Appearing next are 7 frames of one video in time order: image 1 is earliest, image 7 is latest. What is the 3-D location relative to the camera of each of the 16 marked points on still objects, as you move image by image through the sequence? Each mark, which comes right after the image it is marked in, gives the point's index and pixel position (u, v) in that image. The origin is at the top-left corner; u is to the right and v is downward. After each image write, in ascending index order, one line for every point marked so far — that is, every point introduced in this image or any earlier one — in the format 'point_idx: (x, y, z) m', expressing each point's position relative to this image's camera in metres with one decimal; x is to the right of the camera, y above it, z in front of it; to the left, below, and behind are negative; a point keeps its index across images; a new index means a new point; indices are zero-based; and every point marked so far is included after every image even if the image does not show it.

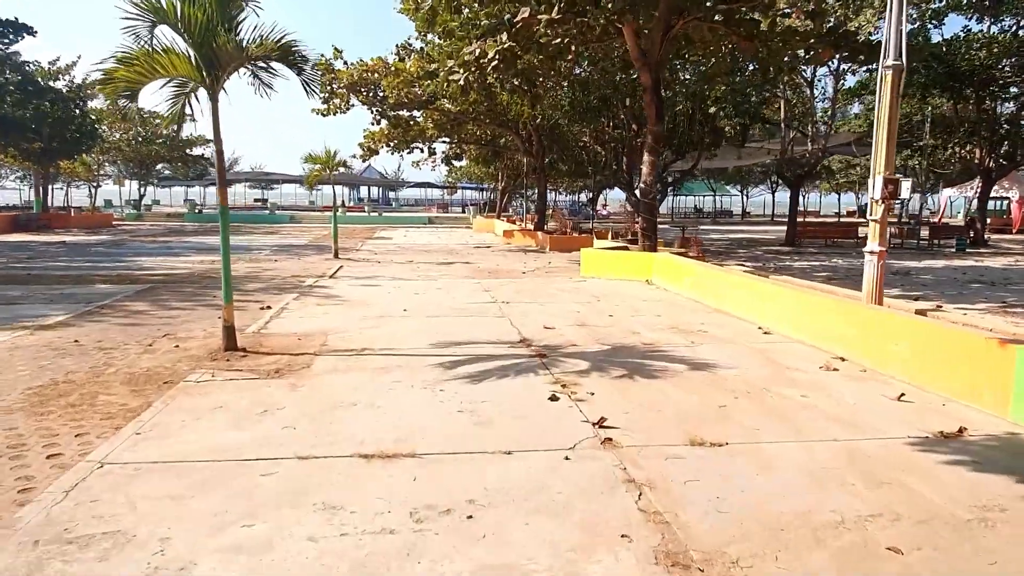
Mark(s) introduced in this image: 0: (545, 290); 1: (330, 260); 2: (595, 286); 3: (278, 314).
0: (+0.5, -0.1, +11.7) m
1: (-4.5, +0.7, +18.8) m
2: (+1.3, 0.0, +12.4) m
3: (-2.8, -0.3, +9.2) m
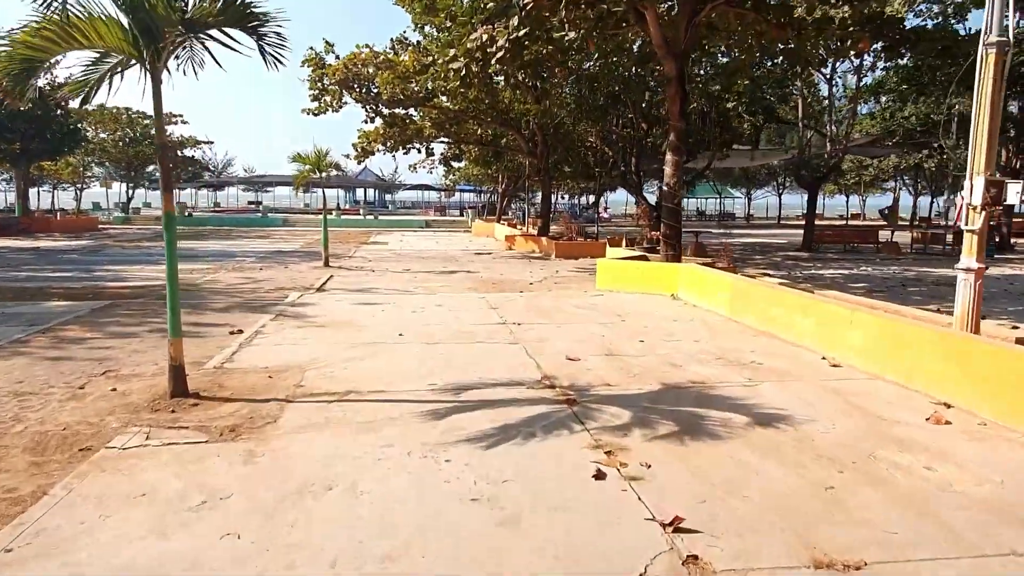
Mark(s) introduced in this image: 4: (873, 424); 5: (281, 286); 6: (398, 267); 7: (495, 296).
0: (+0.6, -0.3, +10.3) m
1: (-4.4, +0.4, +17.4) m
2: (+1.5, -0.2, +11.0) m
3: (-2.7, -0.5, +7.8) m
4: (+2.4, -0.9, +5.1) m
5: (-4.2, 0.0, +14.0) m
6: (-2.7, +0.5, +18.3) m
7: (-0.3, -0.1, +11.9) m
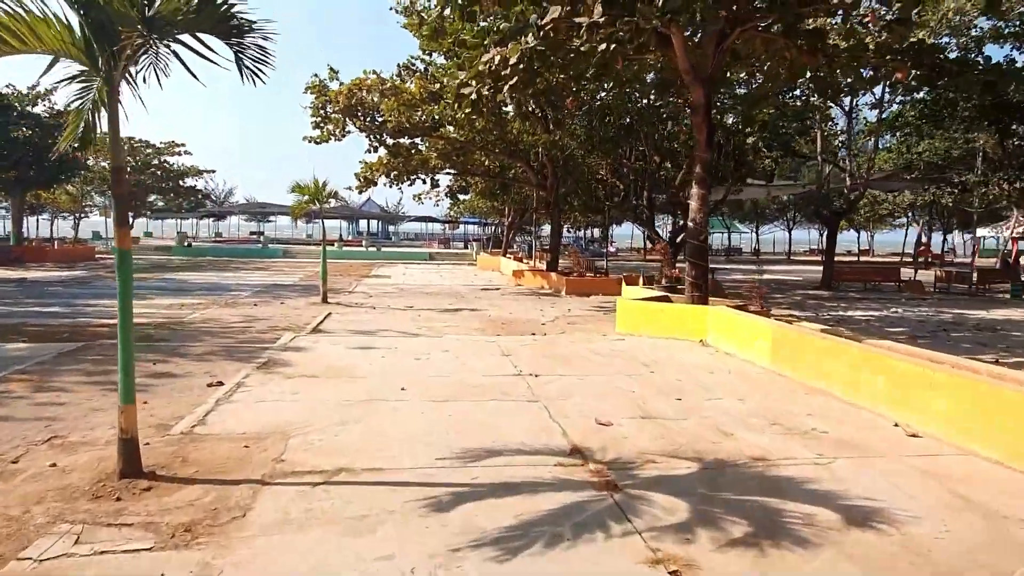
0: (+0.8, -0.8, +9.3) m
1: (-4.2, -0.4, +16.4) m
2: (+1.6, -0.8, +10.0) m
3: (-2.5, -1.0, +6.8) m
4: (+2.6, -1.3, +4.1) m
5: (-4.0, -0.6, +13.0) m
6: (-2.5, -0.4, +17.3) m
7: (-0.1, -0.7, +10.9) m
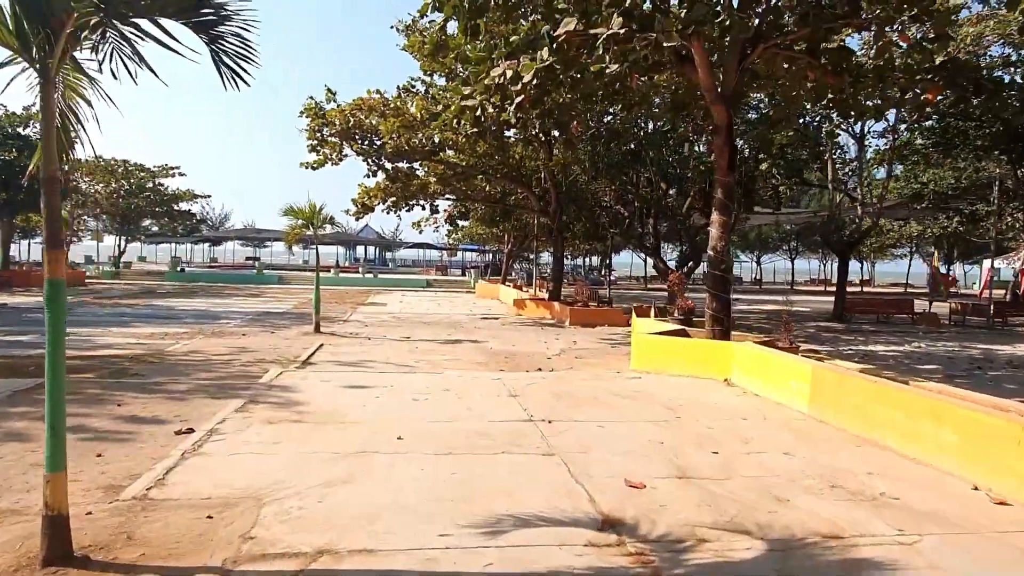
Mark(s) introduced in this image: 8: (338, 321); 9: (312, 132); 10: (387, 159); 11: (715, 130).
0: (+0.9, -1.2, +8.5) m
1: (-4.1, -0.9, +15.5) m
2: (+1.7, -1.2, +9.1) m
3: (-2.4, -1.2, +5.9) m
4: (+2.7, -1.5, +3.2) m
5: (-4.0, -1.1, +12.1) m
6: (-2.5, -1.0, +16.5) m
7: (0.0, -1.2, +10.0) m
8: (-4.3, -0.8, +18.9) m
9: (-5.1, +4.0, +19.5) m
10: (-3.3, +3.3, +20.0) m
11: (+2.8, +2.2, +10.7) m
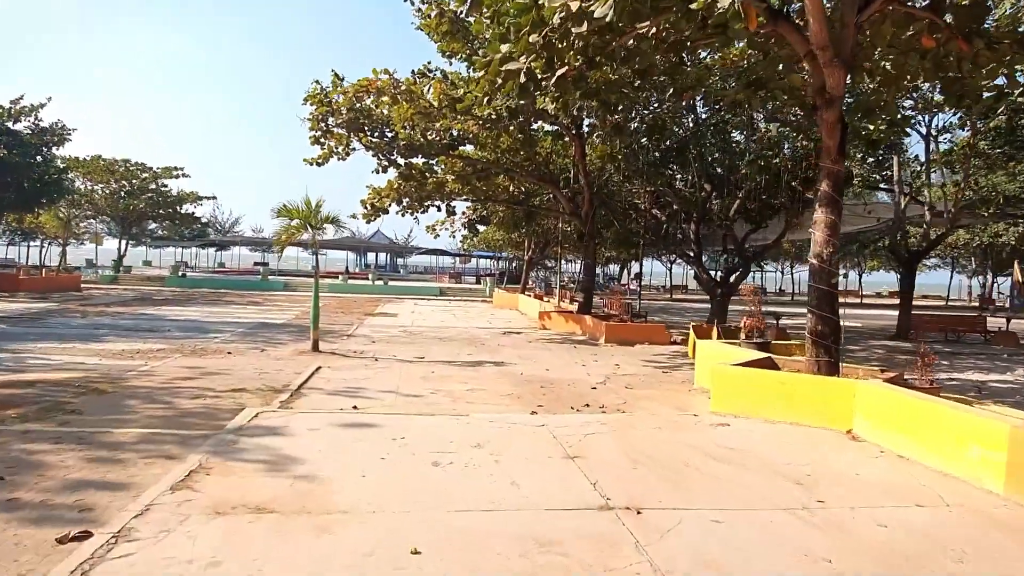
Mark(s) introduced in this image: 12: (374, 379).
0: (+1.4, -1.4, +6.1) m
1: (-3.5, -1.1, +13.2) m
2: (+2.2, -1.4, +6.8) m
3: (-2.0, -1.3, +3.6) m
4: (+3.1, -1.6, +0.8) m
5: (-3.5, -1.3, +9.8) m
6: (-1.9, -1.2, +14.1) m
7: (+0.5, -1.3, +7.7) m
8: (-3.7, -1.0, +16.7) m
9: (-4.4, +3.8, +17.2) m
10: (-2.6, +3.1, +17.7) m
11: (+3.3, +2.0, +8.3) m
12: (-2.0, -1.3, +11.0) m
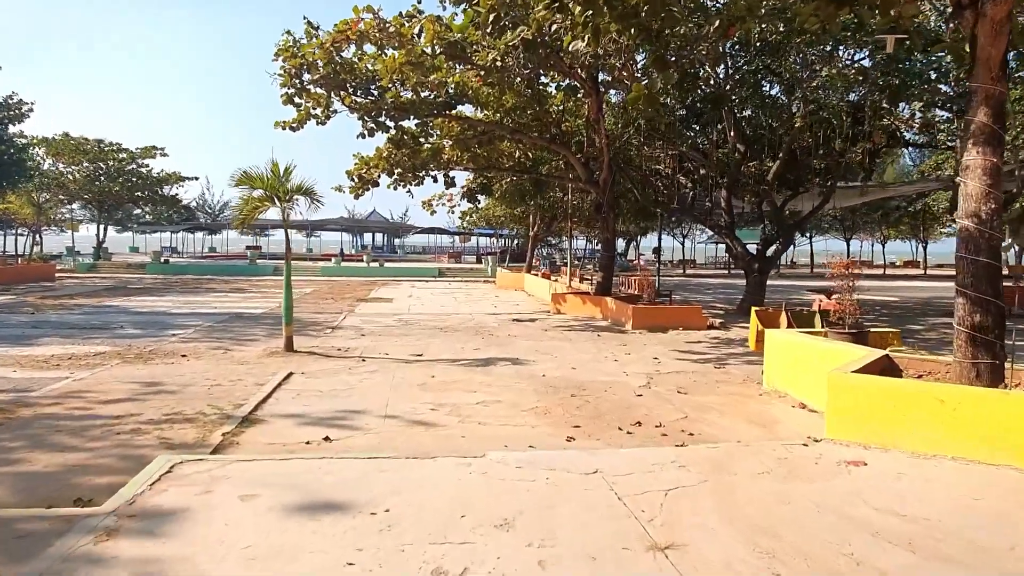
0: (+1.6, -1.3, +3.7) m
1: (-3.3, -0.9, +10.8) m
2: (+2.4, -1.3, +4.4) m
3: (-1.7, -1.4, +1.2) m
4: (+3.3, -1.6, -1.6) m
5: (-3.2, -1.2, +7.4) m
6: (-1.7, -0.9, +11.8) m
7: (+0.7, -1.2, +5.3) m
8: (-3.5, -0.8, +14.3) m
9: (-4.3, +4.0, +14.7) m
10: (-2.5, +3.4, +15.2) m
11: (+3.5, +2.2, +5.8) m
12: (-1.8, -1.1, +8.6) m
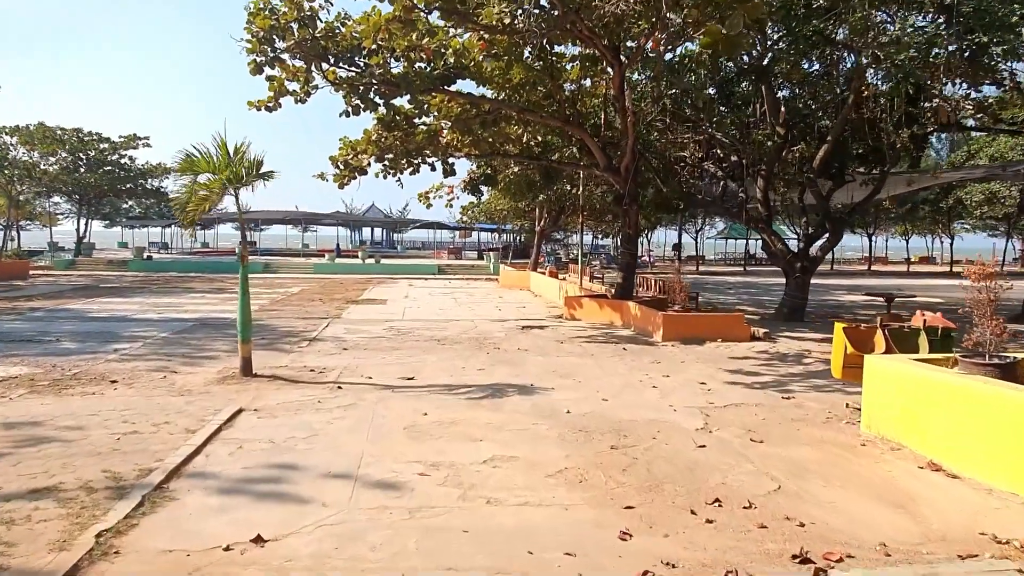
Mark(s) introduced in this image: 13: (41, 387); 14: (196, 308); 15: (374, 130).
0: (+1.8, -1.4, +1.5) m
1: (-3.1, -1.0, +8.7) m
2: (+2.6, -1.4, +2.2) m
3: (-1.6, -1.5, -1.0) m
4: (+3.5, -1.8, -3.8) m
5: (-3.1, -1.3, +5.2) m
6: (-1.5, -1.0, +9.6) m
7: (+0.9, -1.3, +3.1) m
8: (-3.3, -0.8, +12.1) m
9: (-4.1, +4.0, +12.5) m
10: (-2.3, +3.4, +13.0) m
11: (+3.7, +2.1, +3.6) m
12: (-1.6, -1.2, +6.4) m
13: (-5.0, -1.0, +8.3) m
14: (-7.5, -0.5, +18.4) m
15: (-2.7, +3.1, +15.0) m
